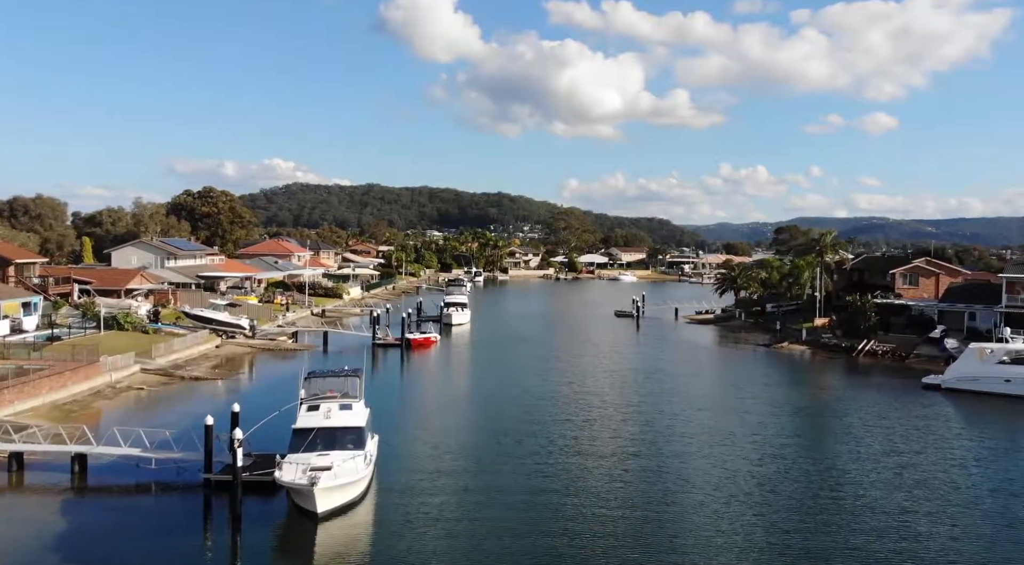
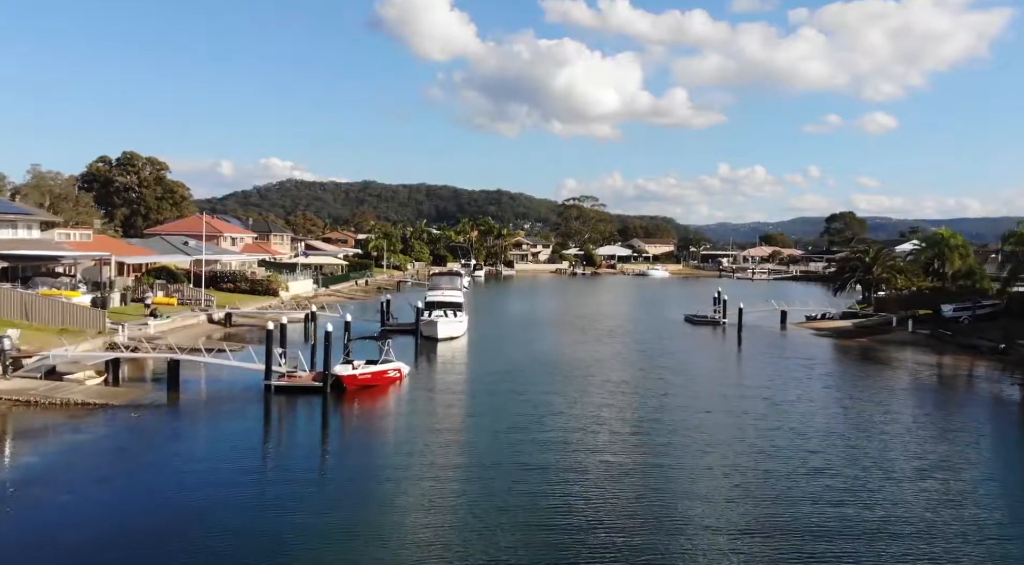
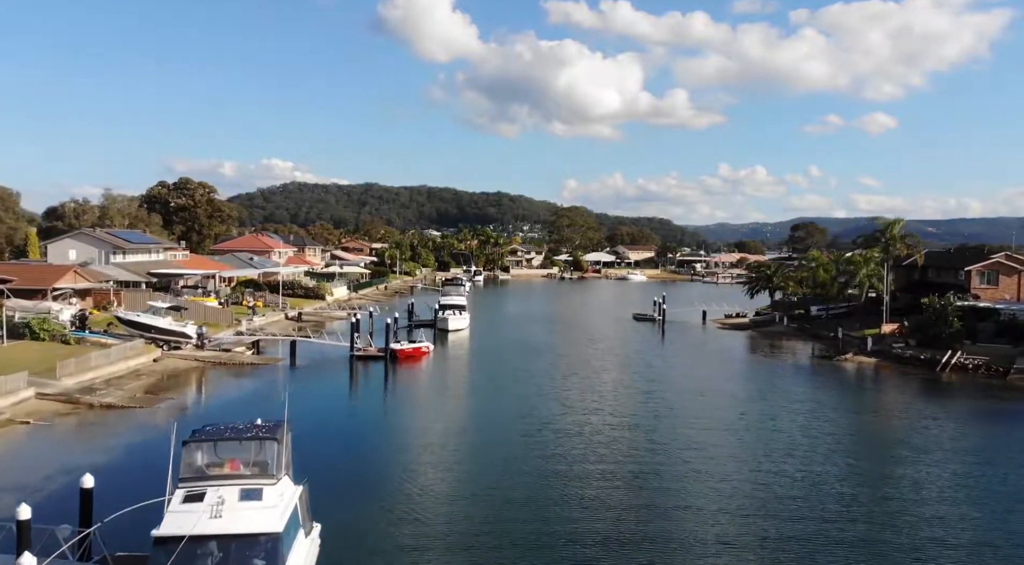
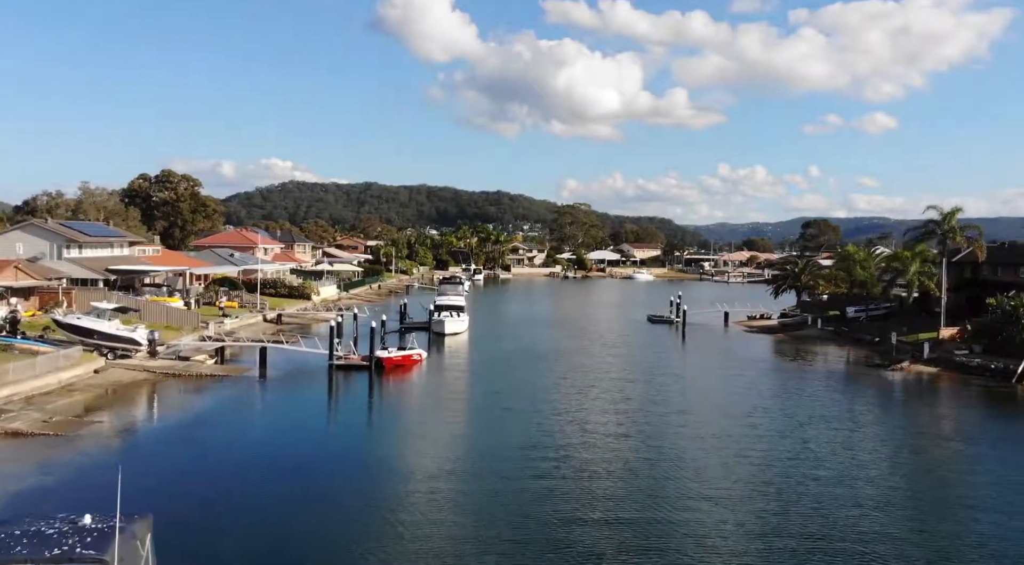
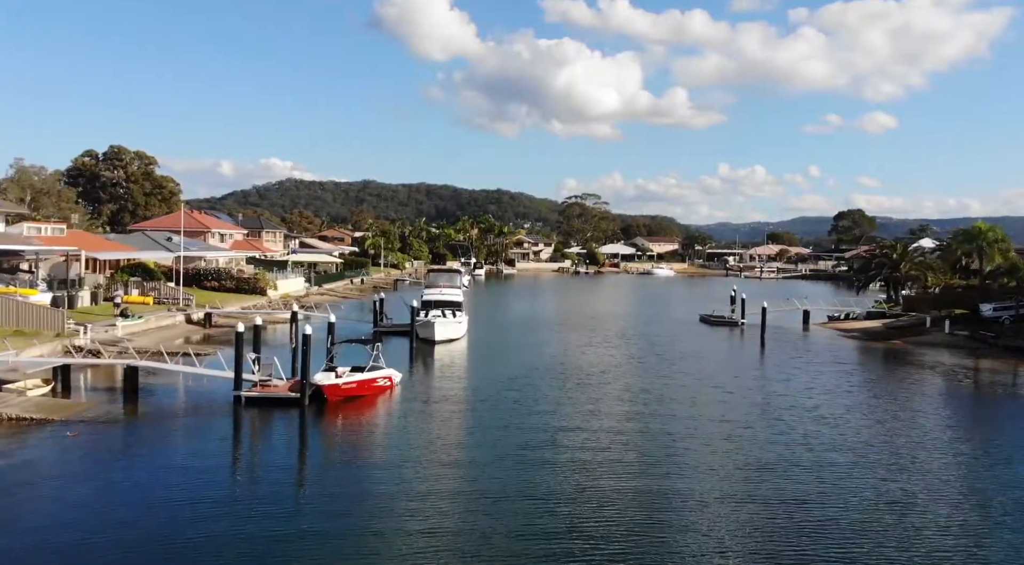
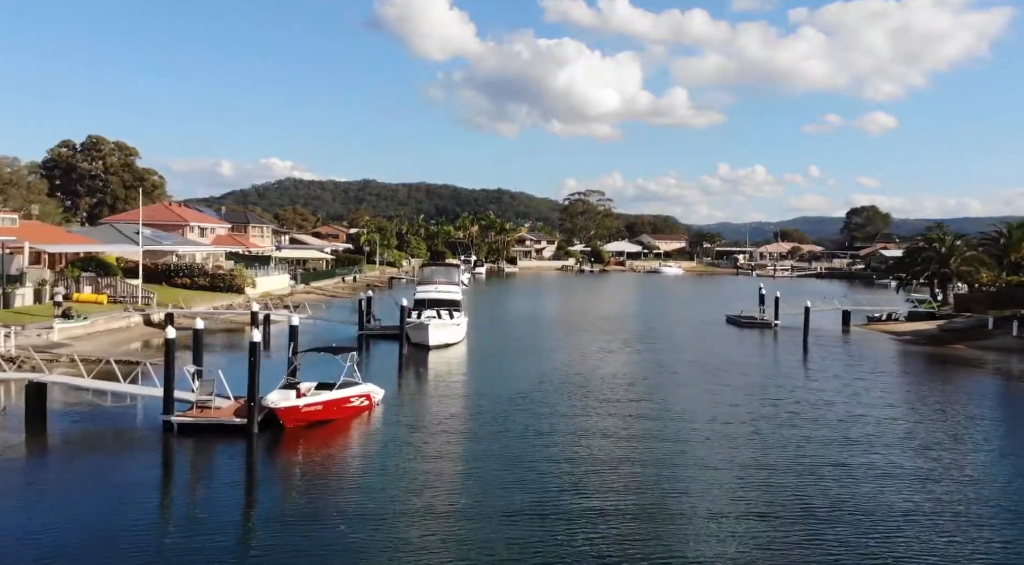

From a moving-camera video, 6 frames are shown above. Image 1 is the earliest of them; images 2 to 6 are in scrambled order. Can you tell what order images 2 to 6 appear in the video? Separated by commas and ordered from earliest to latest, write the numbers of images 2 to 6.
3, 4, 2, 5, 6
